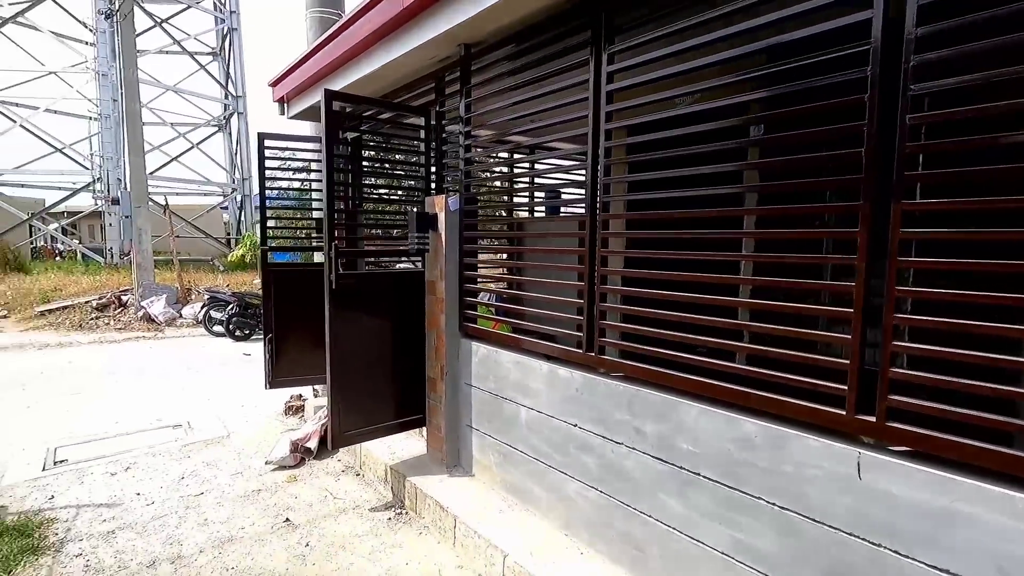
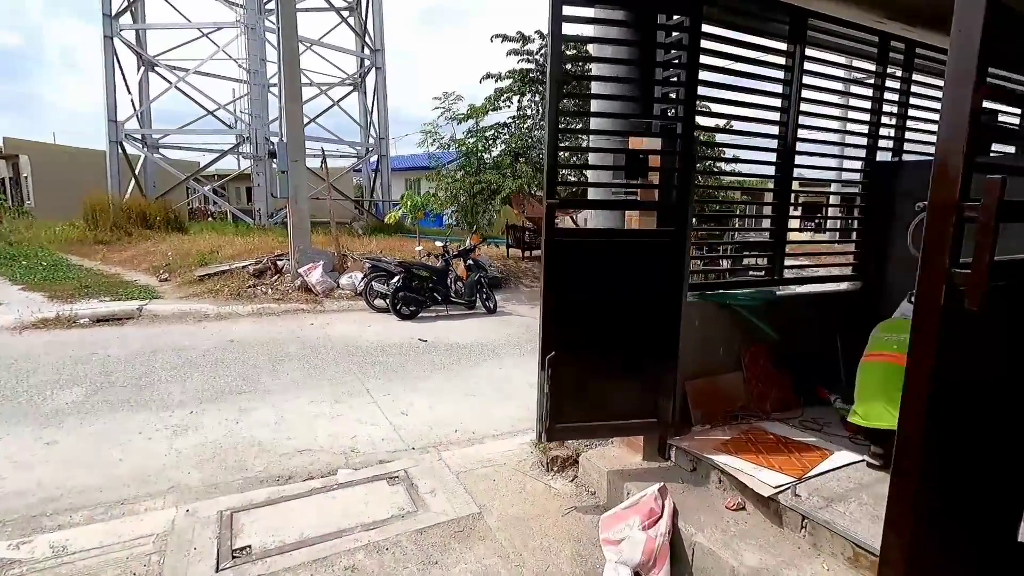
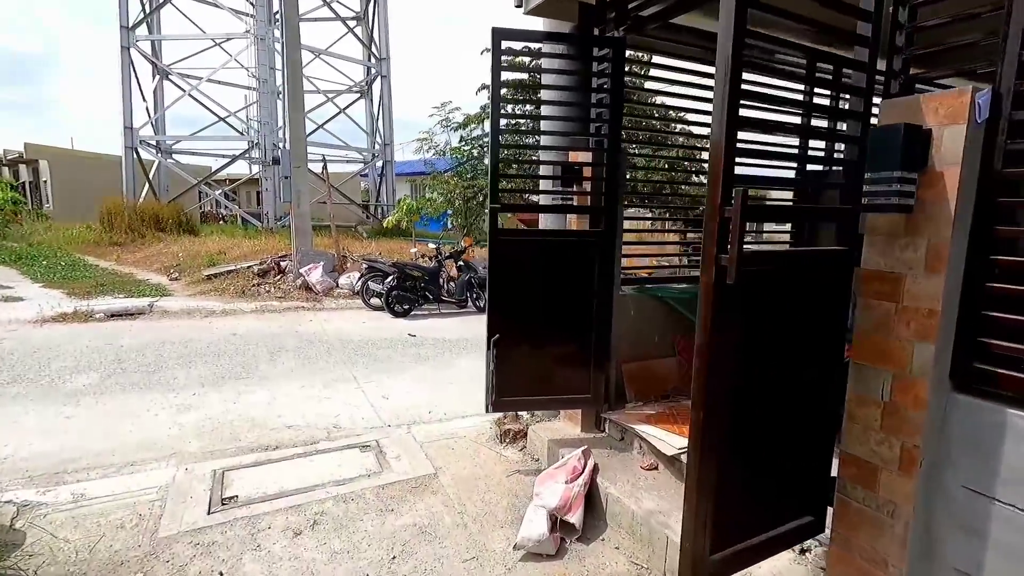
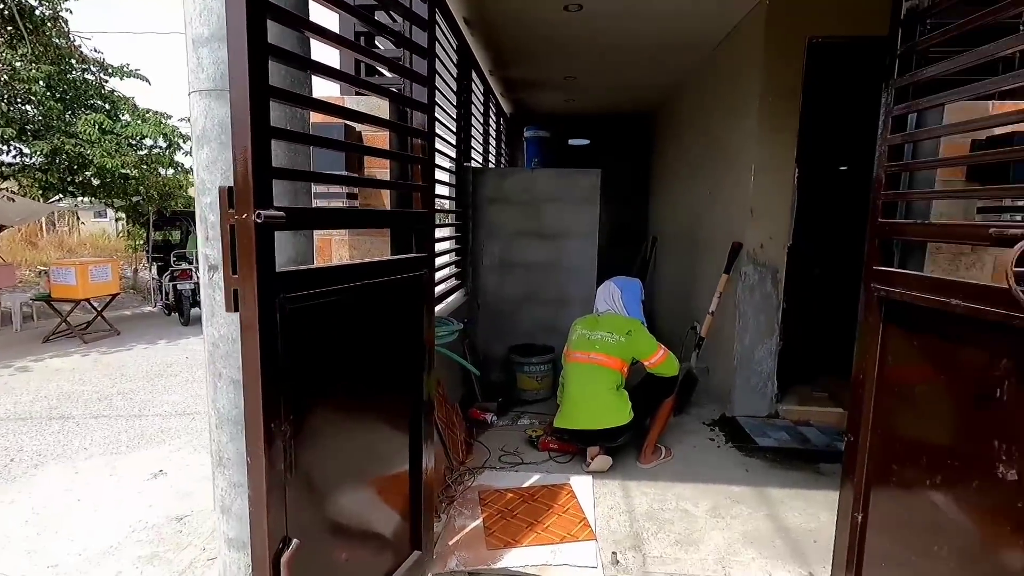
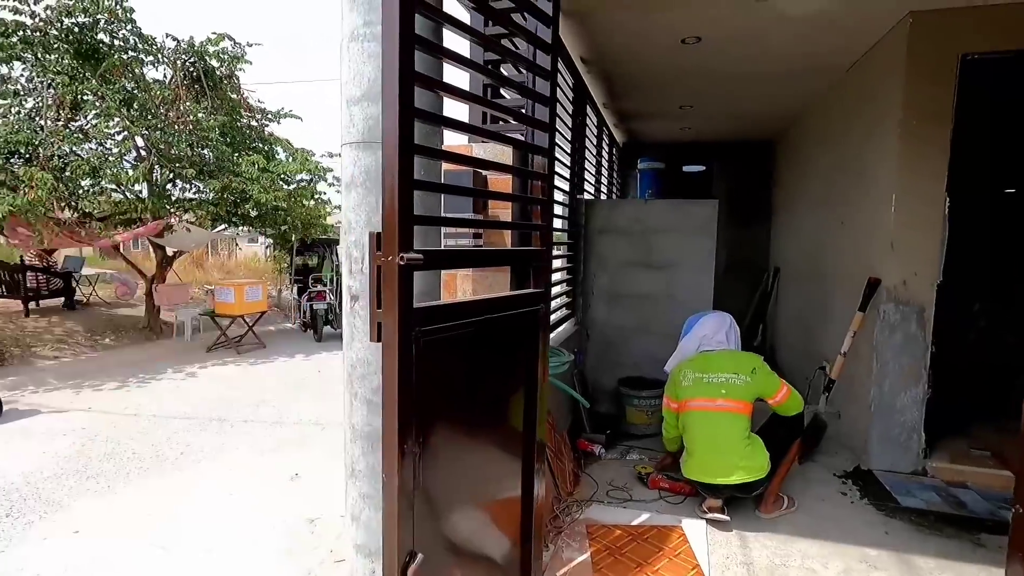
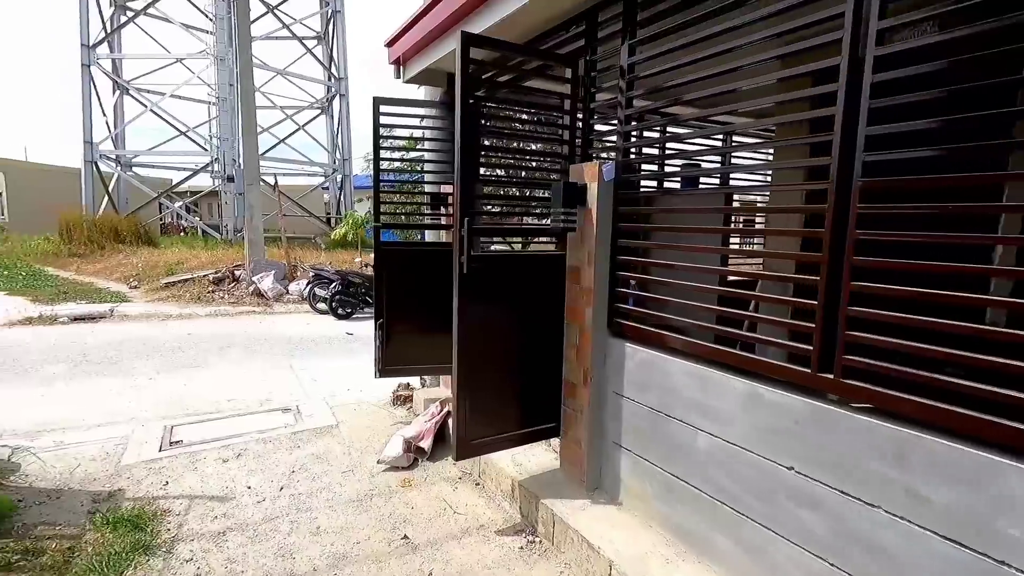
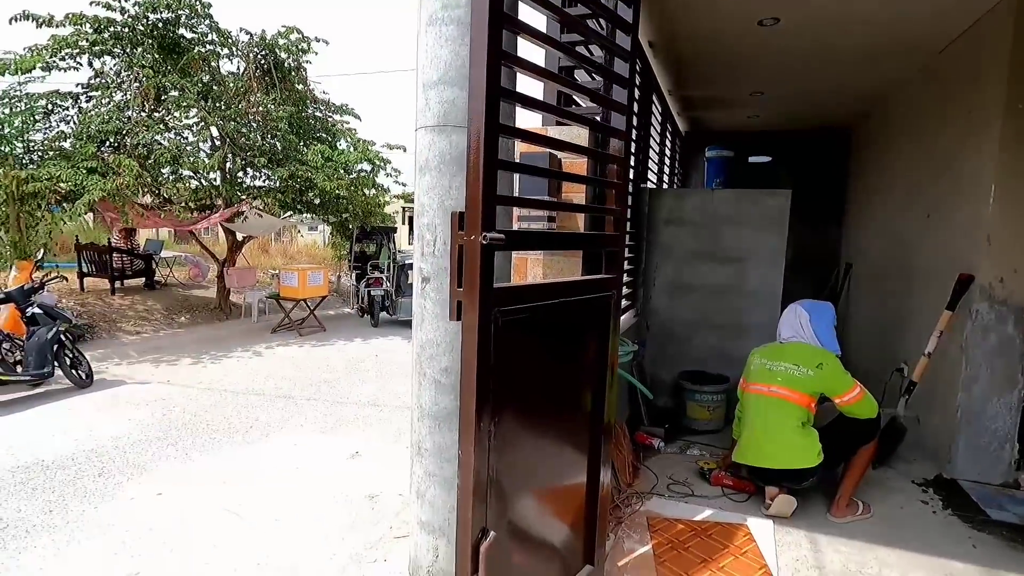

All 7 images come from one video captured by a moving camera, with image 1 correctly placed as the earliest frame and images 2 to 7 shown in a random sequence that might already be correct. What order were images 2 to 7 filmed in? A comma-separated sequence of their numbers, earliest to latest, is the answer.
6, 3, 2, 5, 7, 4
